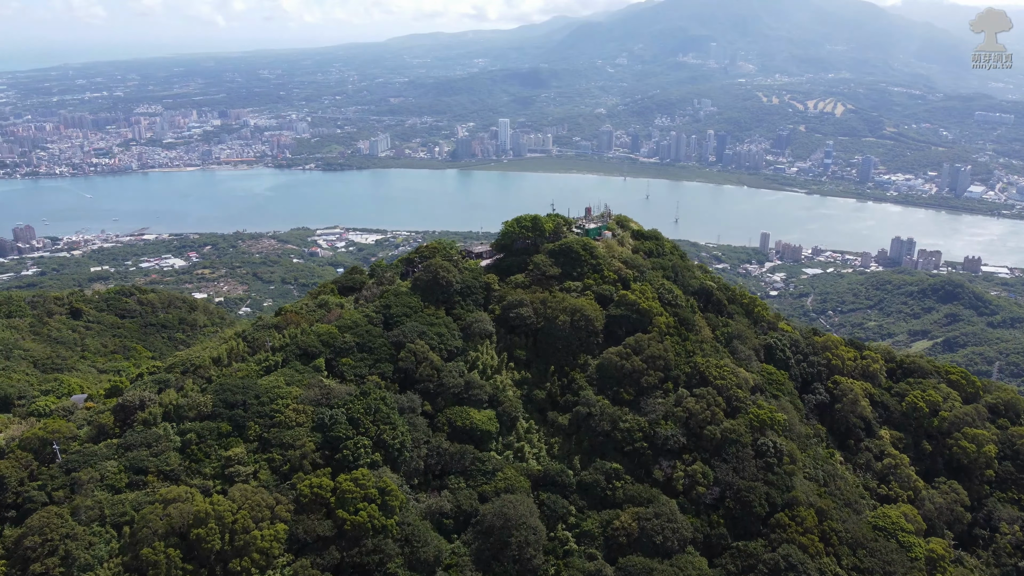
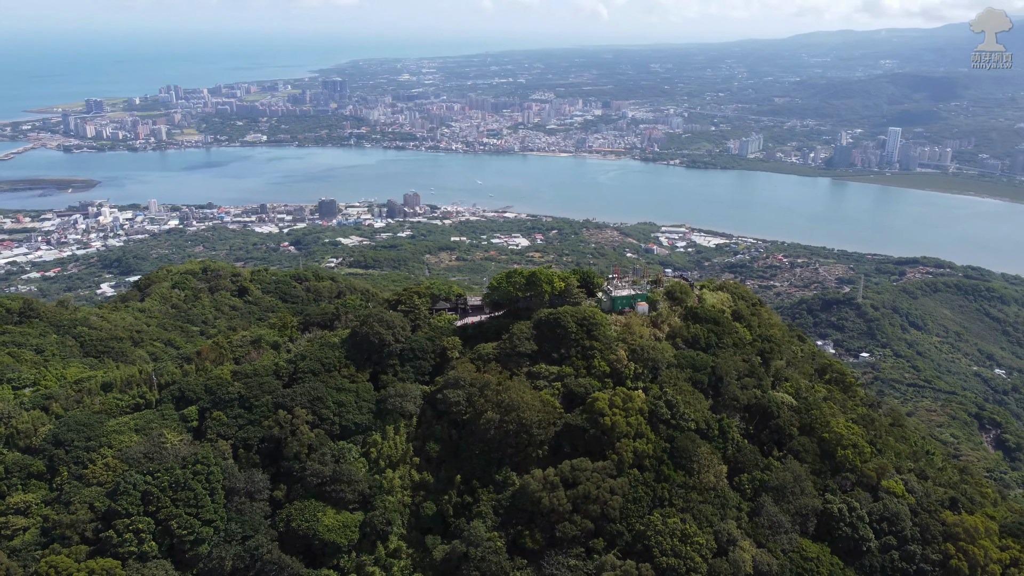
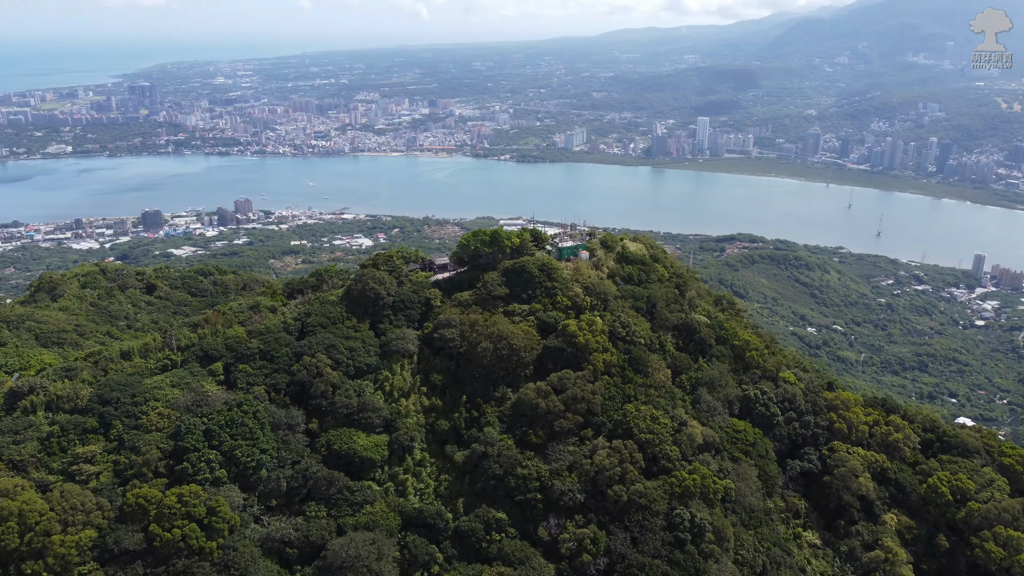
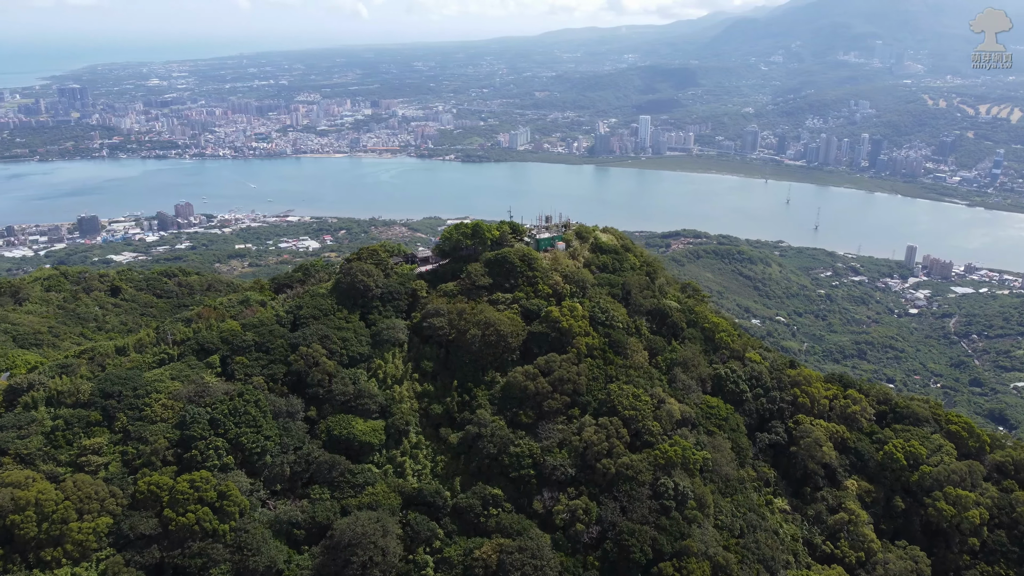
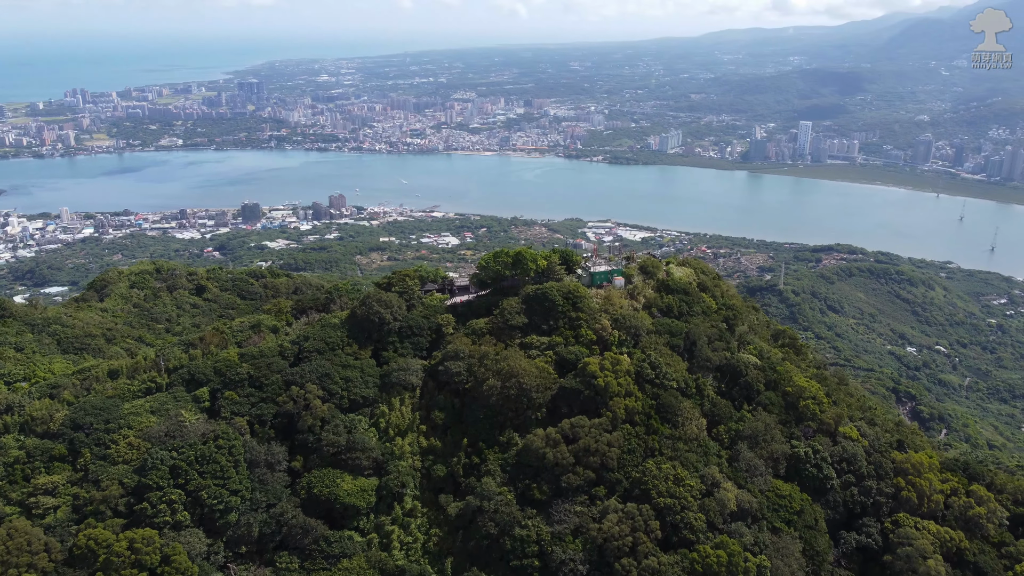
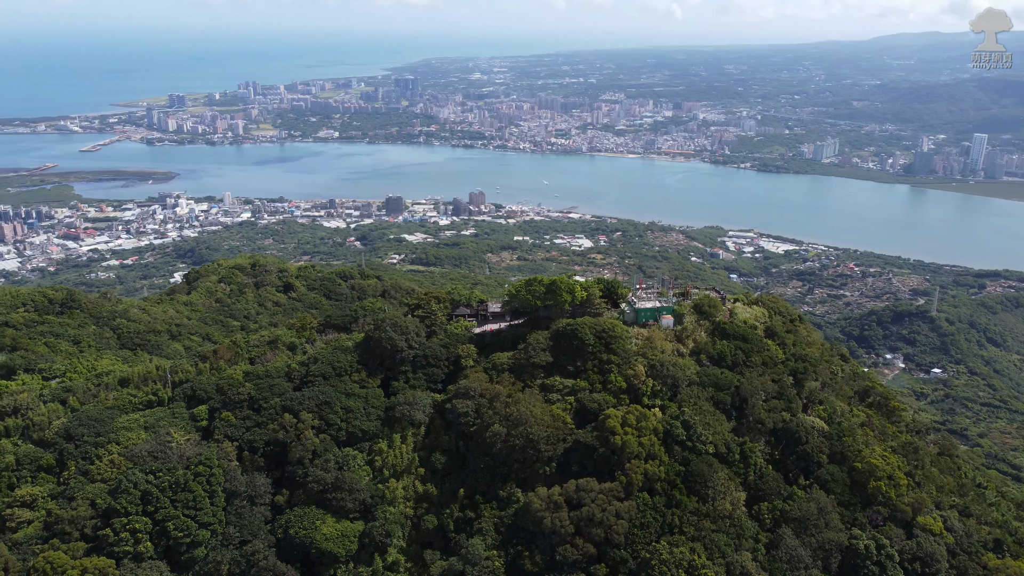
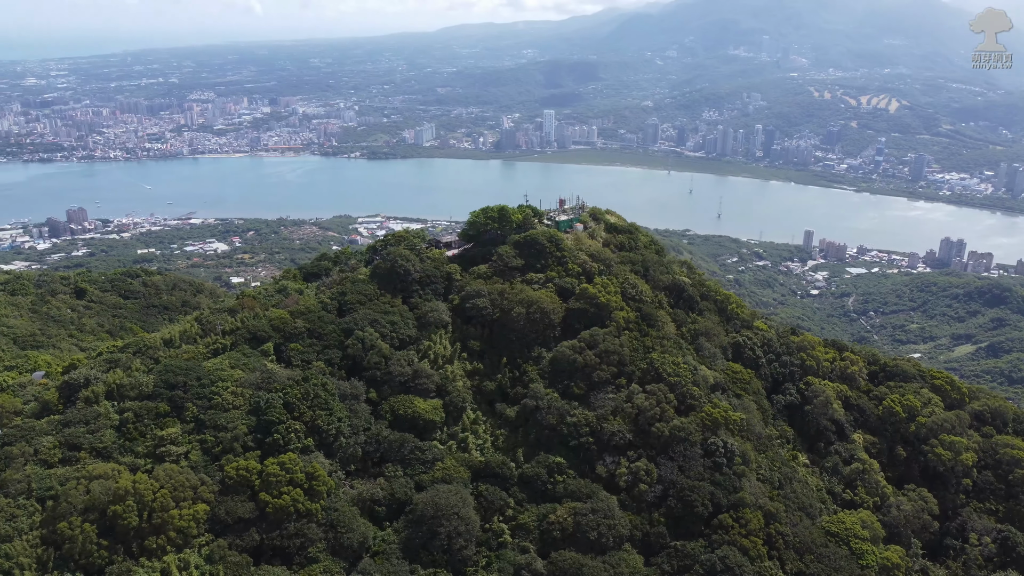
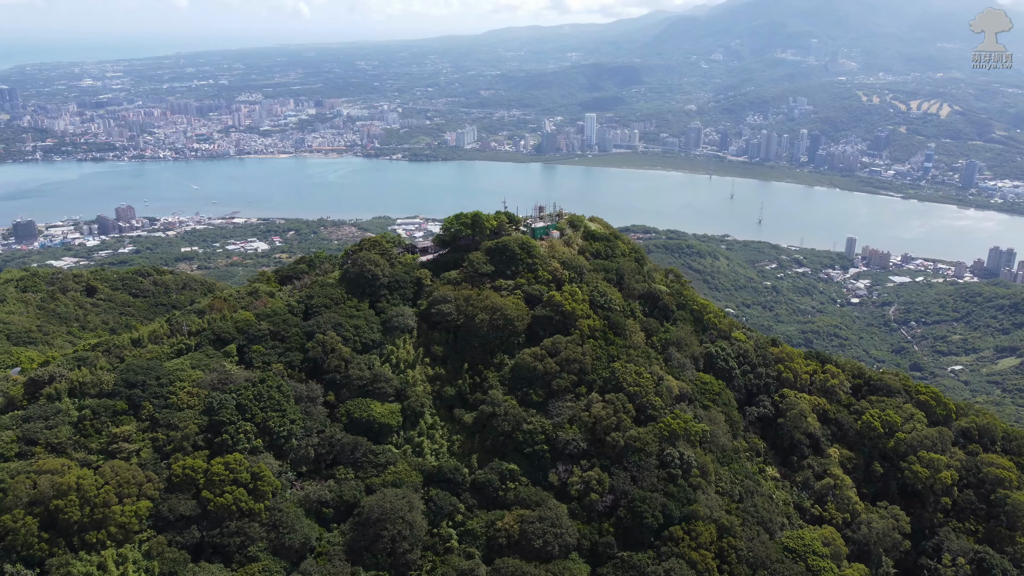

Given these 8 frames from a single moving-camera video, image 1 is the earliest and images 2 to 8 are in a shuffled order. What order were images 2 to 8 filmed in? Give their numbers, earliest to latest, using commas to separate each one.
7, 8, 4, 3, 5, 2, 6
